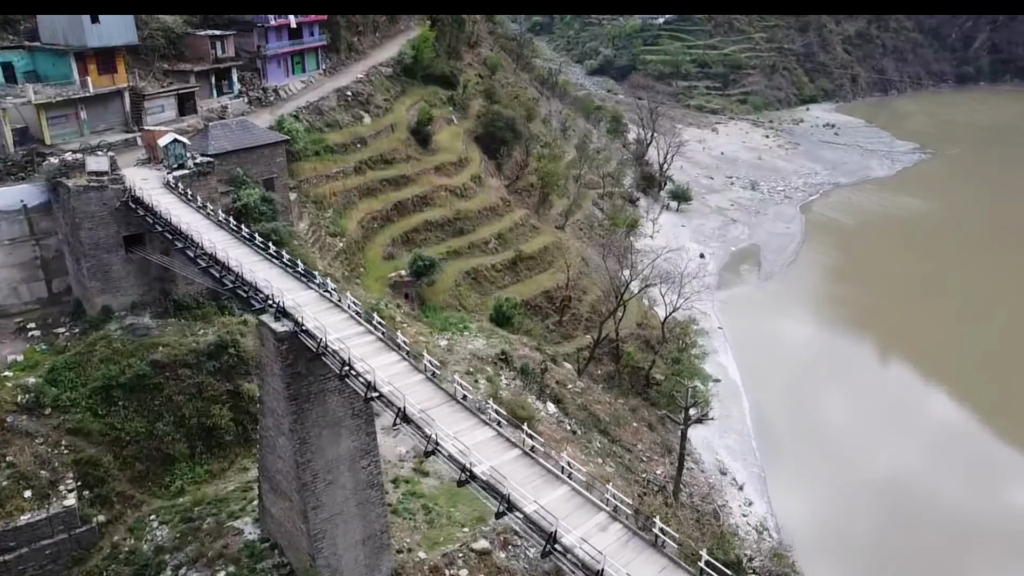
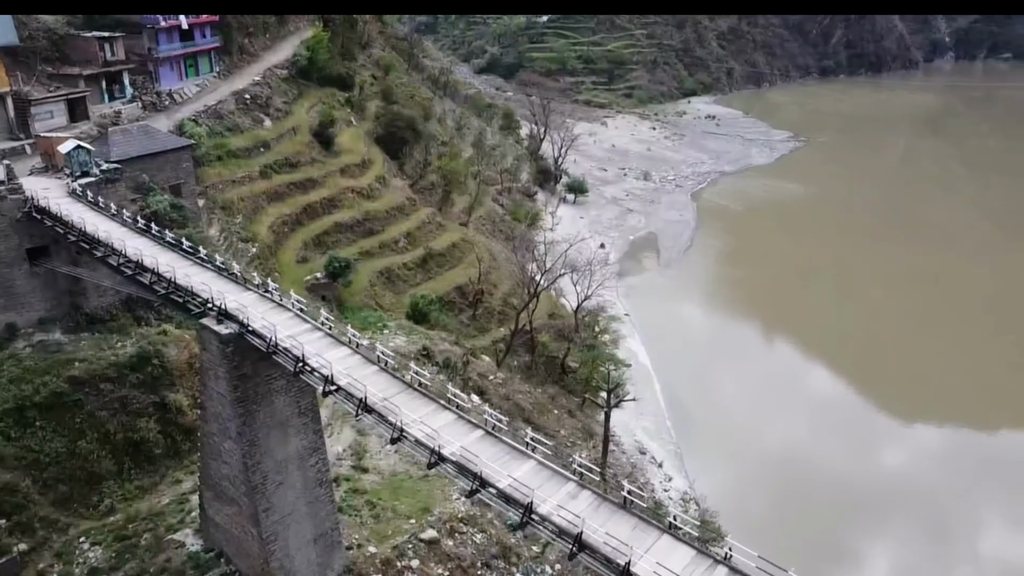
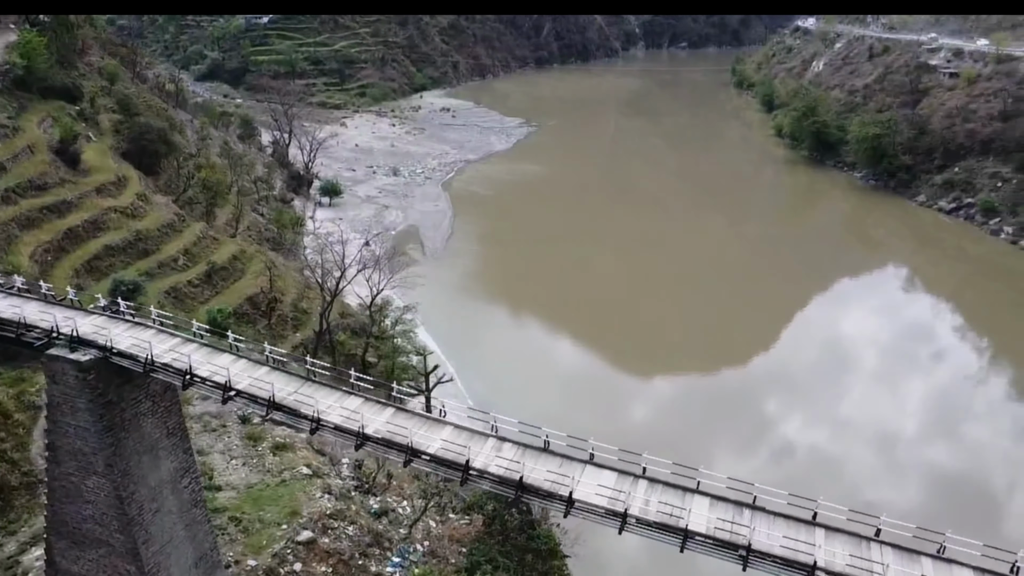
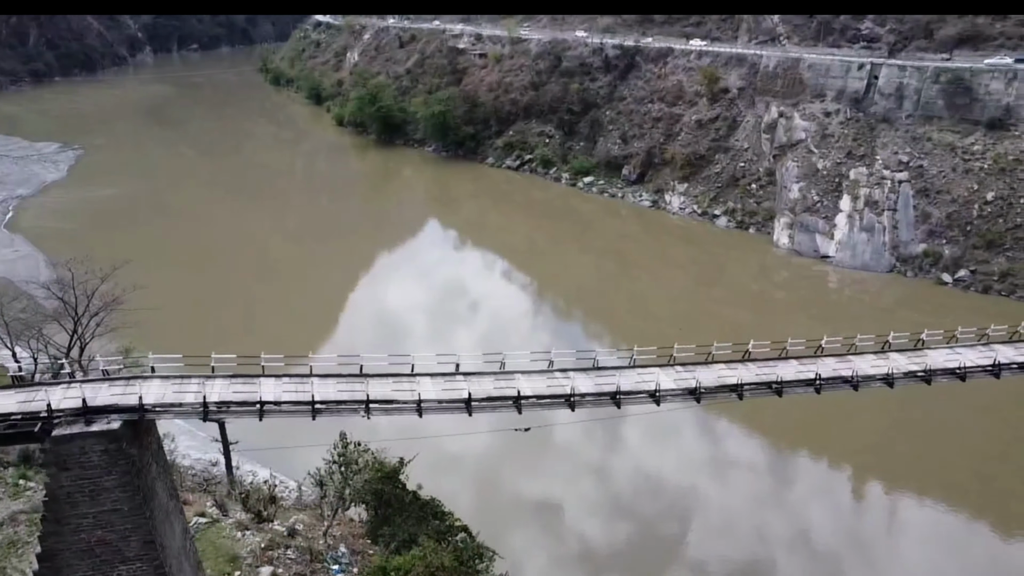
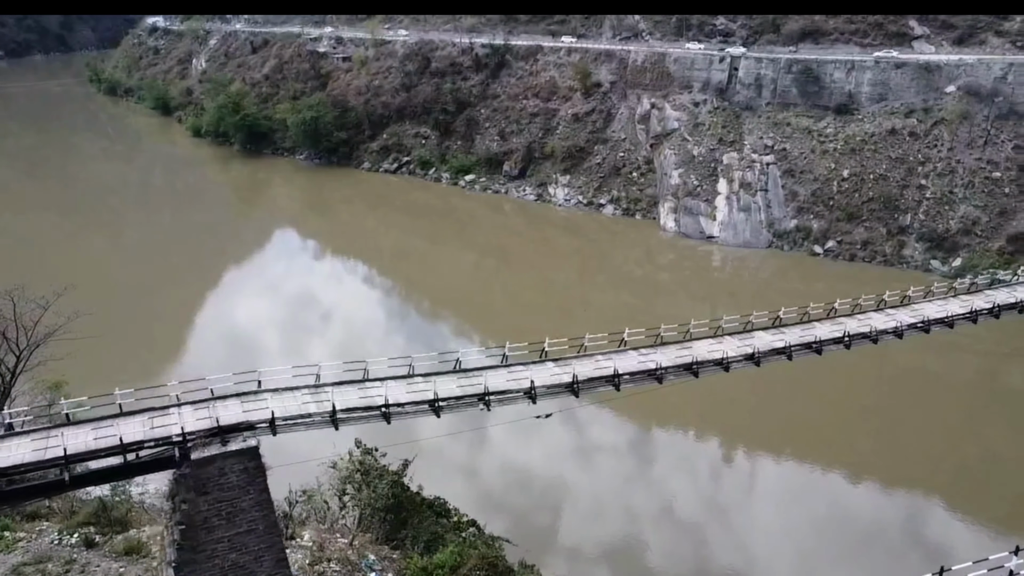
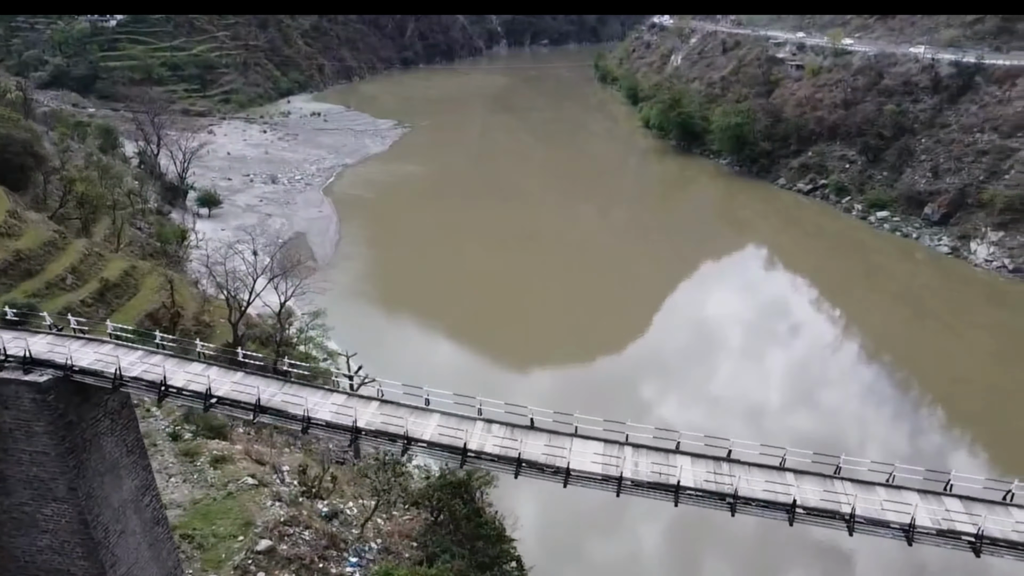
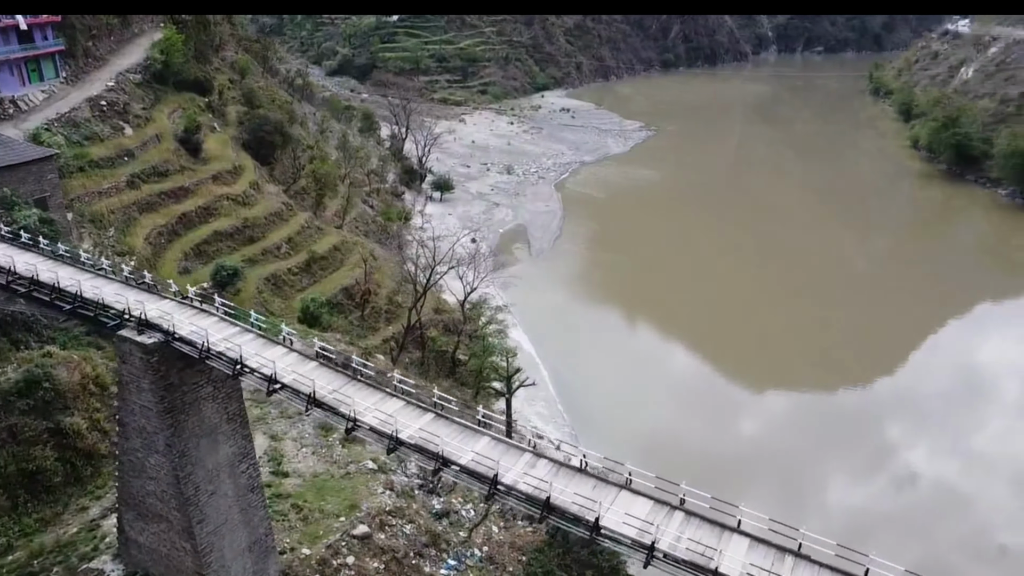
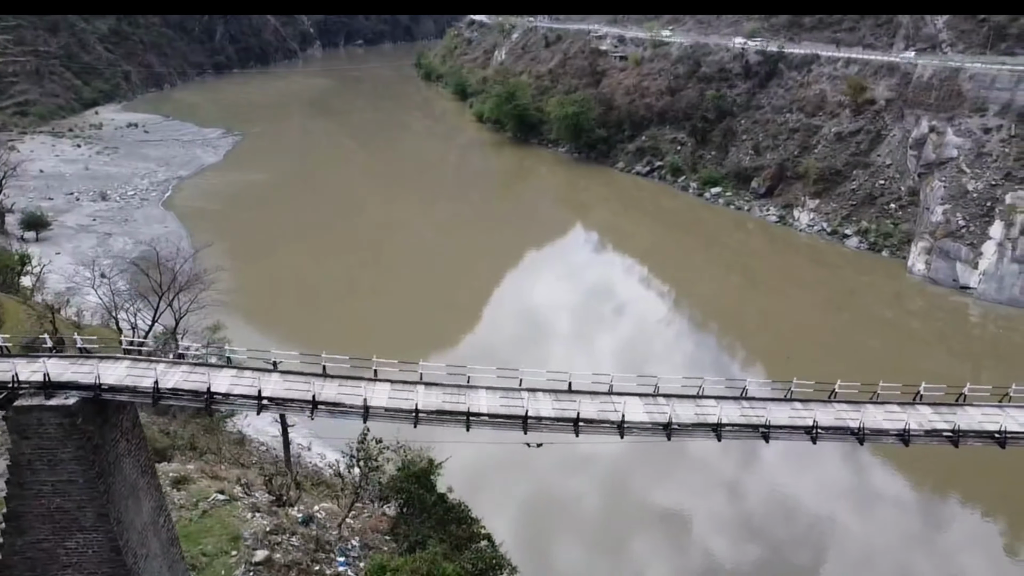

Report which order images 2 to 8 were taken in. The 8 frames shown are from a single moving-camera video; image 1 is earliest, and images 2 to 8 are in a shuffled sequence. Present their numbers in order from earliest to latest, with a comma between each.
2, 7, 3, 6, 8, 4, 5
